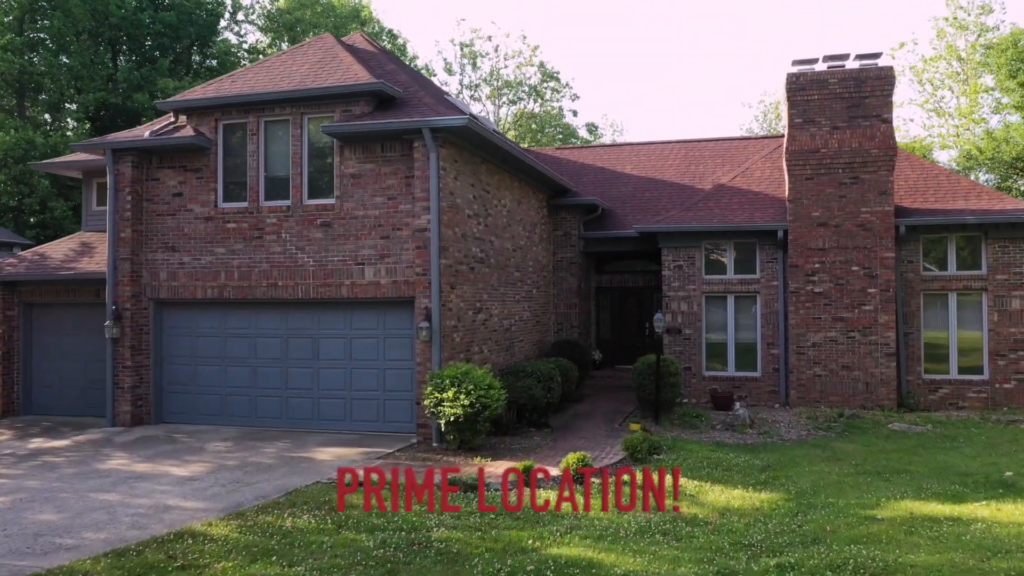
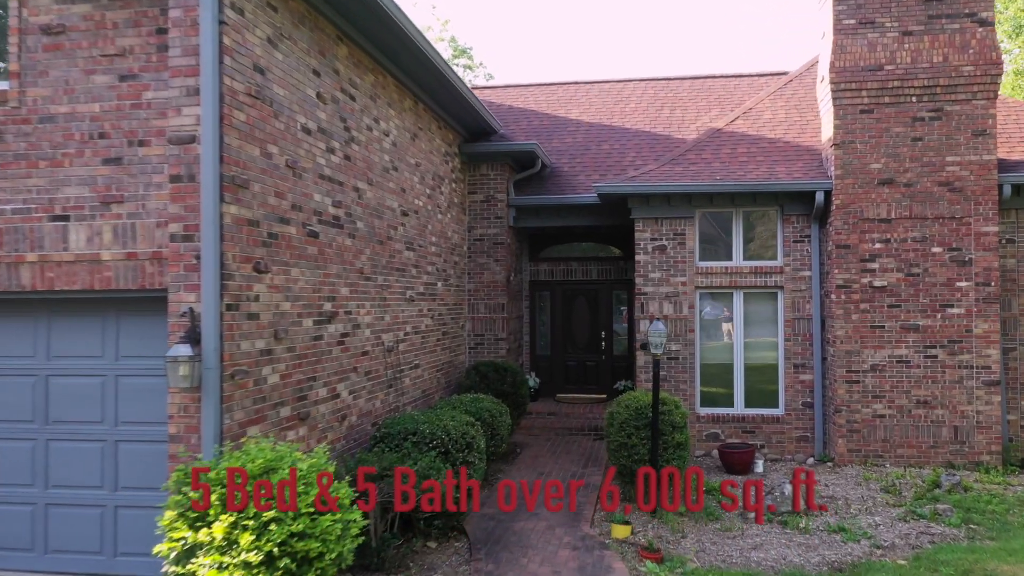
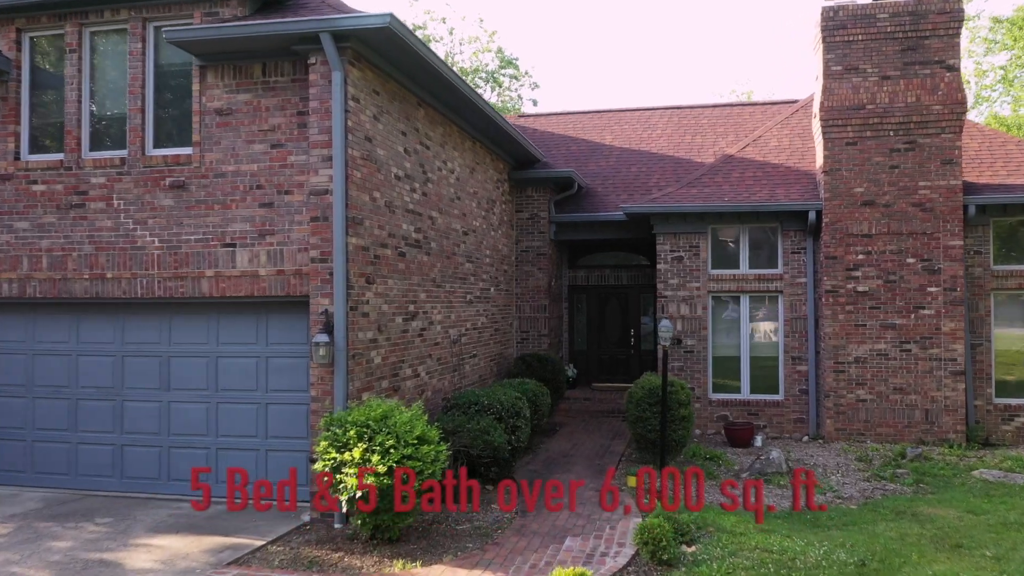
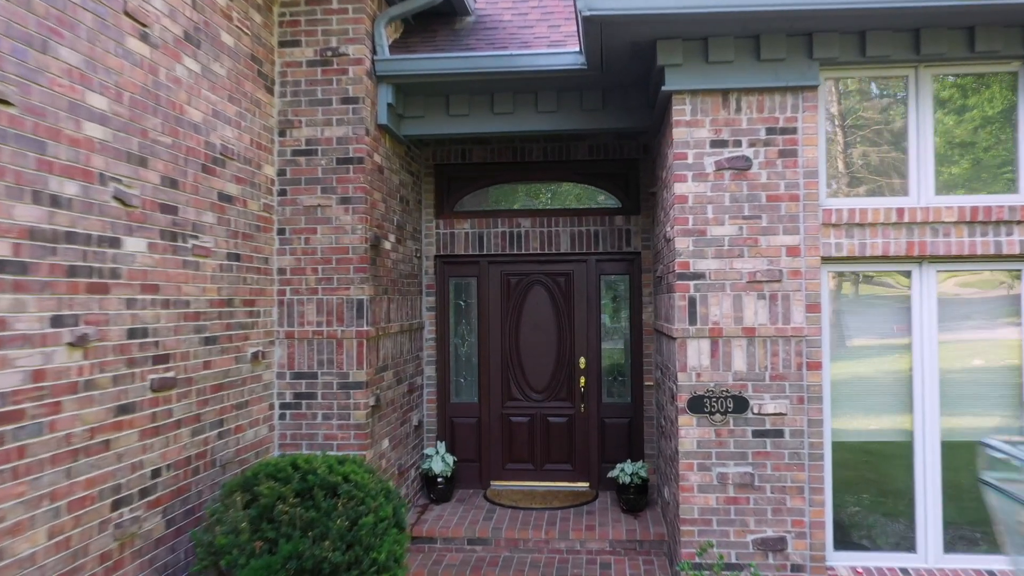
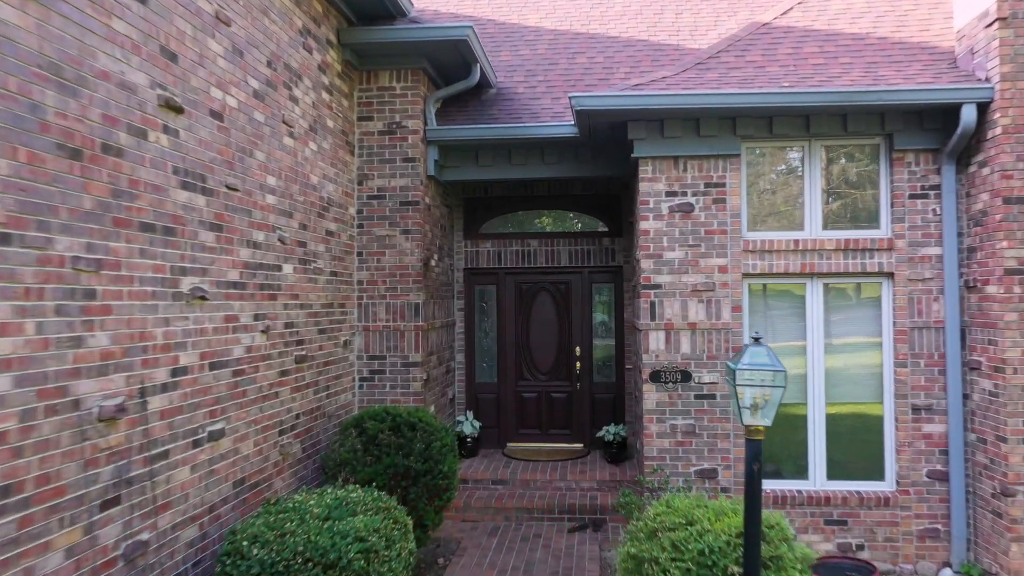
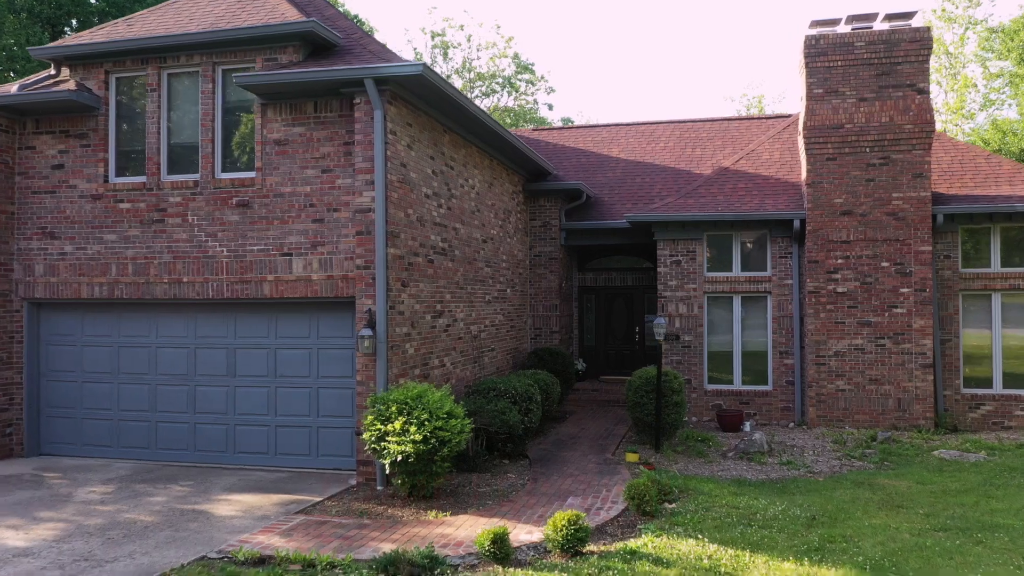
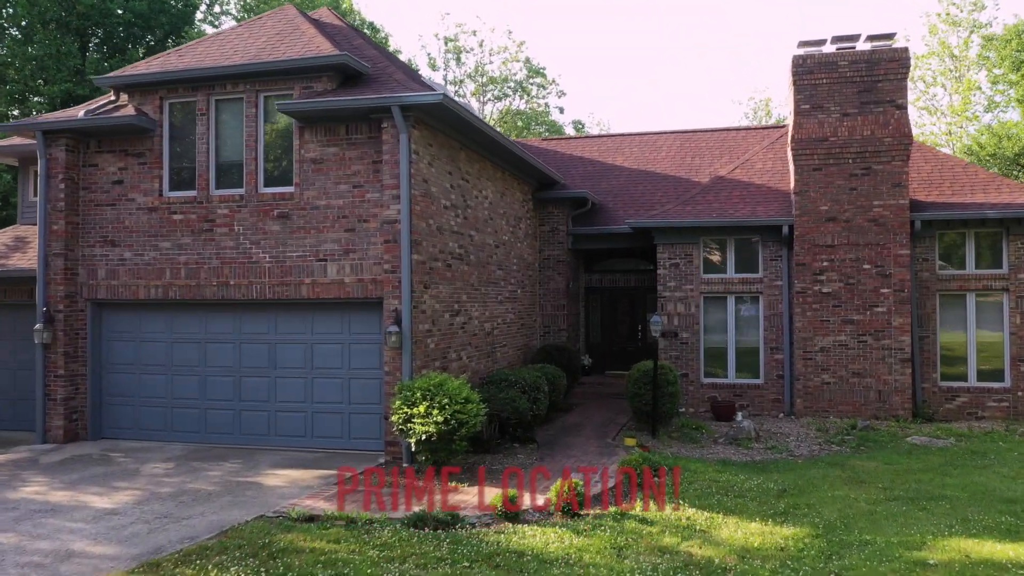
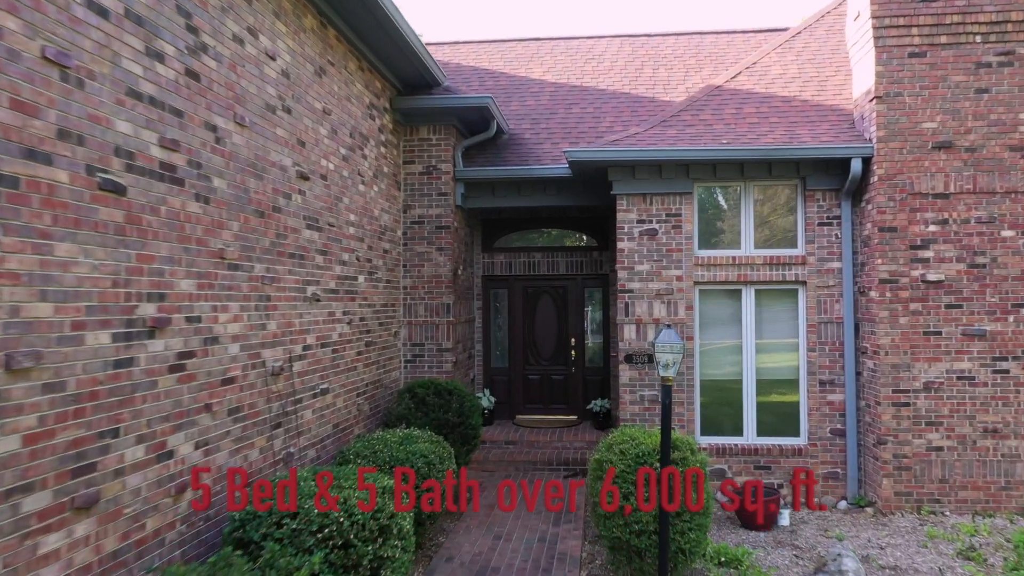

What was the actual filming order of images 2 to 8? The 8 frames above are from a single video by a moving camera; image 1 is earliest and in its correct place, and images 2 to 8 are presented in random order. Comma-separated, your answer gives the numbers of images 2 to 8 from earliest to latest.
7, 6, 3, 2, 8, 5, 4
